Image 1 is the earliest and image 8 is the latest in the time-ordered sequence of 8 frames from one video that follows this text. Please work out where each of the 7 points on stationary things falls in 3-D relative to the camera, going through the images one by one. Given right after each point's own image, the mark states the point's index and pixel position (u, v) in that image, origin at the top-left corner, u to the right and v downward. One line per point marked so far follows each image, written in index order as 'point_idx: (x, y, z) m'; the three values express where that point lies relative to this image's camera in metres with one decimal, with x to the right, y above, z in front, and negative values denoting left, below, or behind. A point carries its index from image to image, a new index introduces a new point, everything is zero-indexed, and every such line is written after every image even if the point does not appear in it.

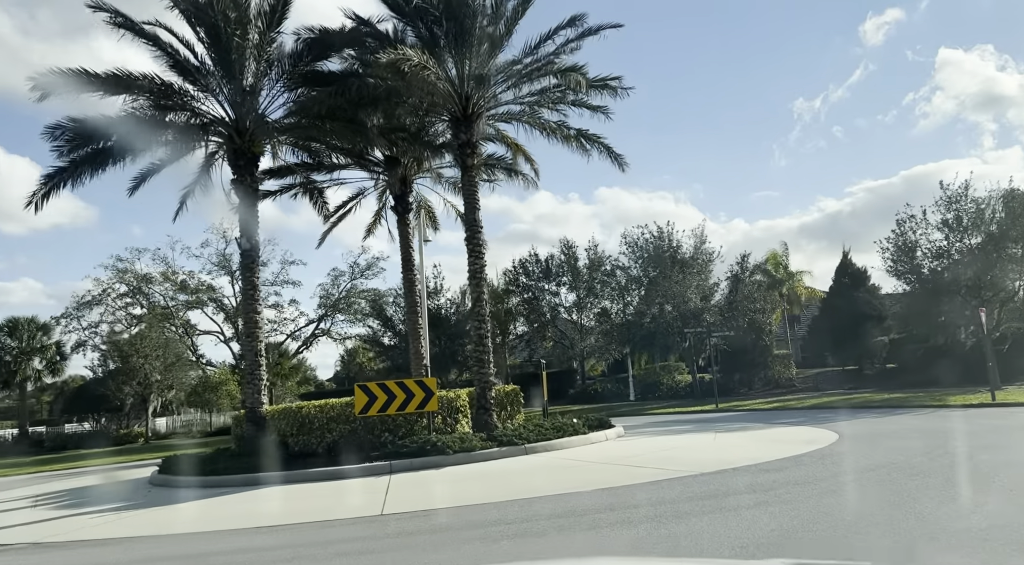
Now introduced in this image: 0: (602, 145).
0: (+1.8, +3.0, +17.7) m
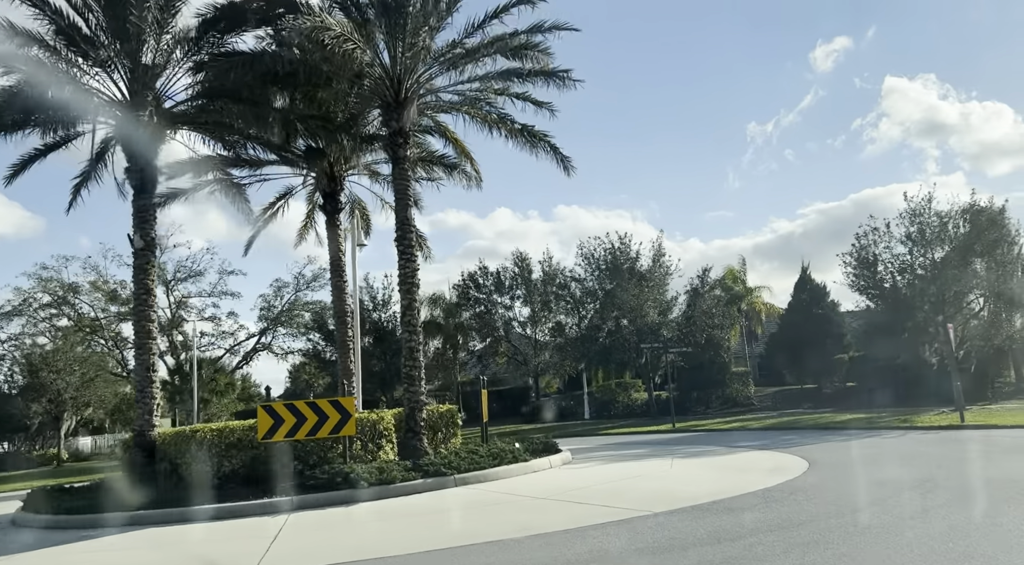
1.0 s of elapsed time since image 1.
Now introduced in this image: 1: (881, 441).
0: (+0.7, +2.8, +16.2) m
1: (+7.5, -3.4, +17.2) m
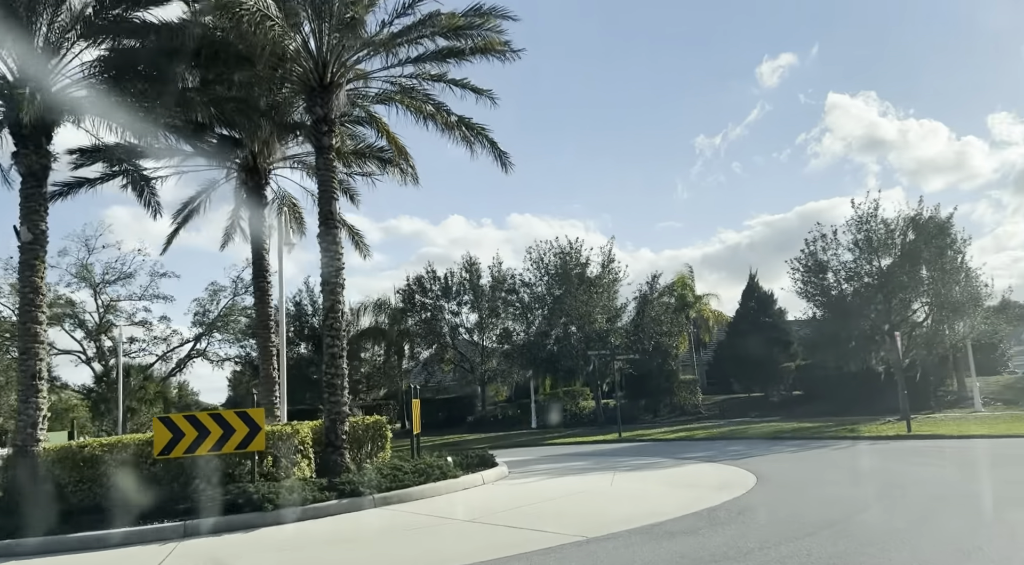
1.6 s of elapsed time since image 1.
0: (-0.5, +2.8, +15.3) m
1: (+6.2, -3.5, +16.7) m
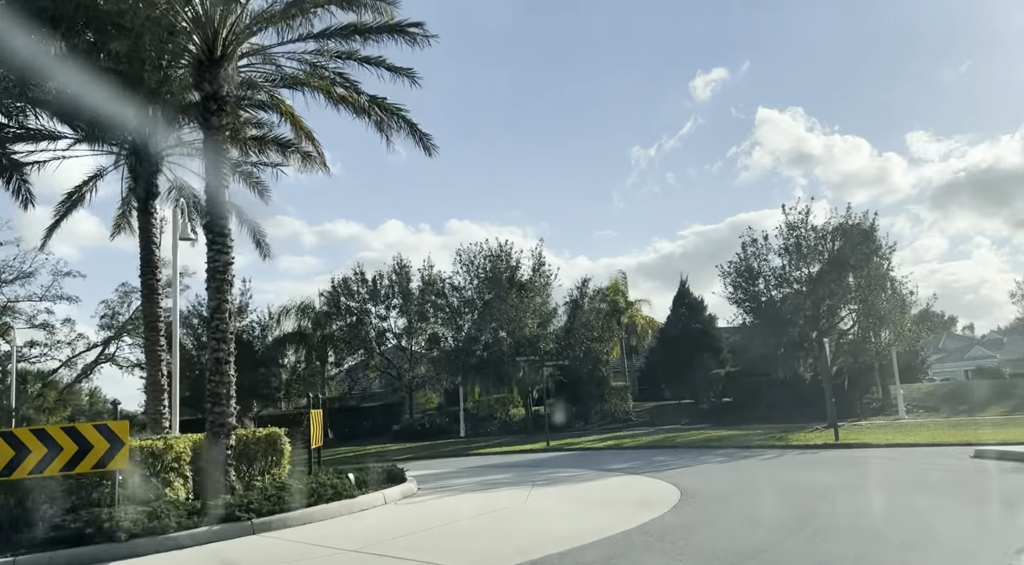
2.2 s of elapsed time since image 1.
0: (-1.9, +2.8, +14.2) m
1: (+4.6, -3.5, +16.1) m
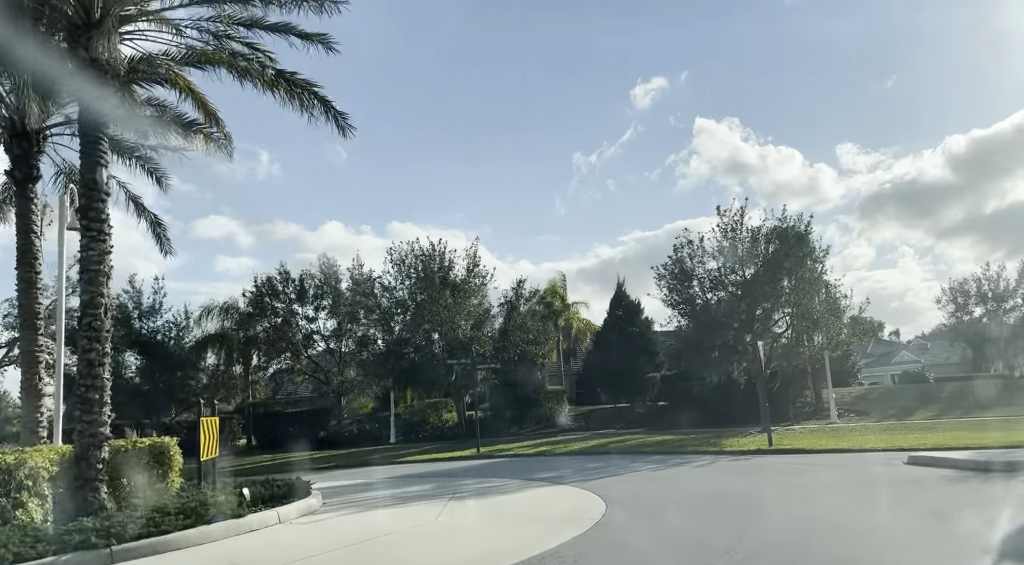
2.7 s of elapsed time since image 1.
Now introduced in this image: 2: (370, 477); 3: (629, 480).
0: (-3.1, +2.8, +13.1) m
1: (+3.2, -3.5, +15.4) m
2: (-3.1, -4.3, +18.5) m
3: (+2.1, -3.5, +14.9) m
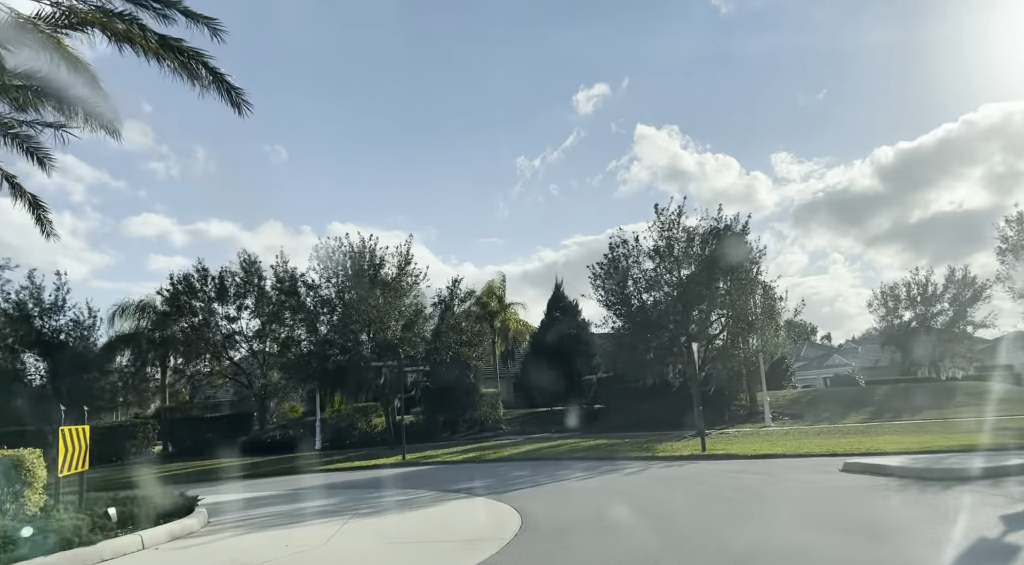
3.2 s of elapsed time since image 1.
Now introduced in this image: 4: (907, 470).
0: (-4.3, +2.9, +11.8) m
1: (+1.8, -3.5, +14.4) m
2: (-4.7, -4.2, +17.1) m
3: (+0.7, -3.4, +13.9) m
4: (+6.5, -3.1, +13.7) m
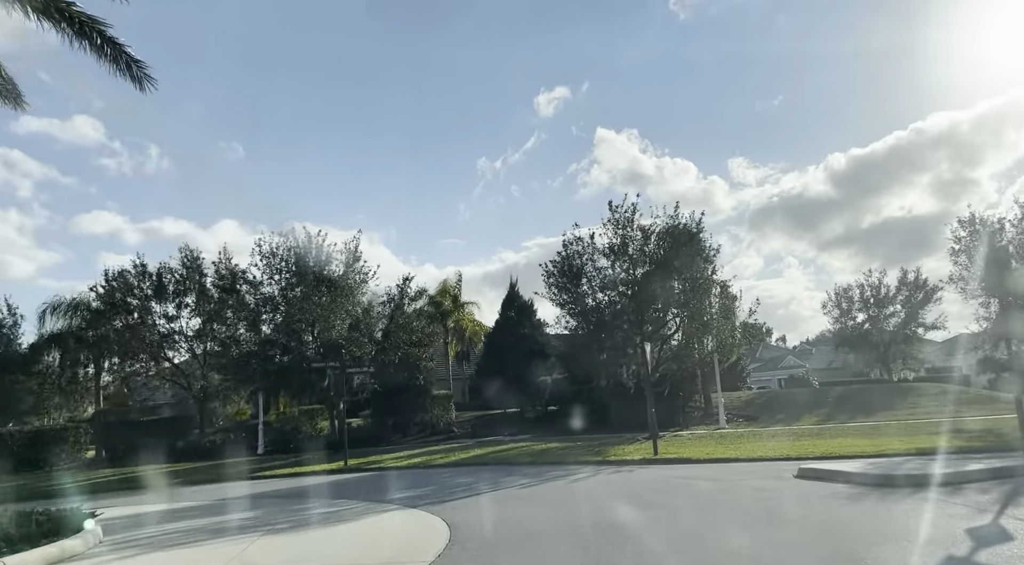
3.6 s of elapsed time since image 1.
0: (-5.1, +3.1, +10.6) m
1: (+0.8, -3.4, +13.6) m
2: (-5.9, -4.1, +15.9) m
3: (-0.3, -3.4, +13.0) m
4: (+5.5, -3.0, +13.1) m
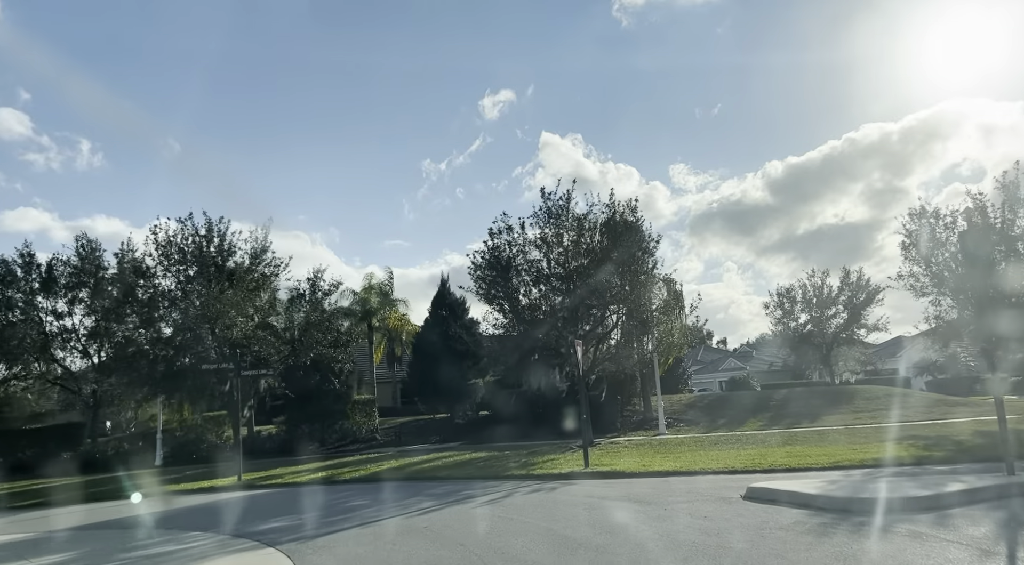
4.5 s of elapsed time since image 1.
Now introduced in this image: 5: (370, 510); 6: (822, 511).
0: (-6.3, +3.4, +7.7) m
1: (-0.6, -3.2, +11.0) m
2: (-7.4, -3.8, +12.9) m
3: (-1.6, -3.1, +10.4) m
4: (+4.1, -2.8, +10.9) m
5: (-2.2, -3.7, +14.1) m
6: (+4.0, -2.9, +10.7) m
